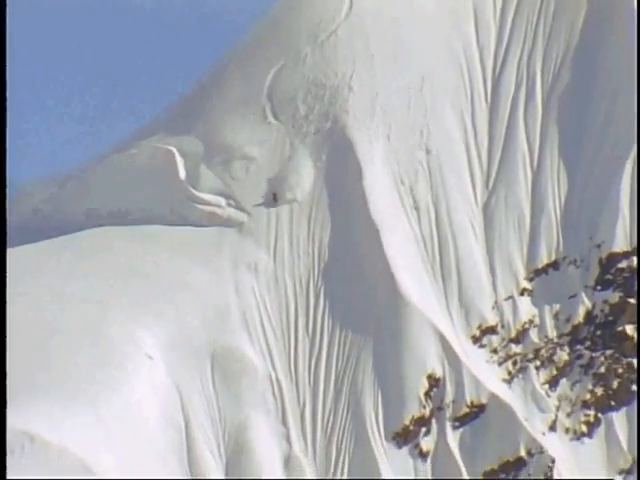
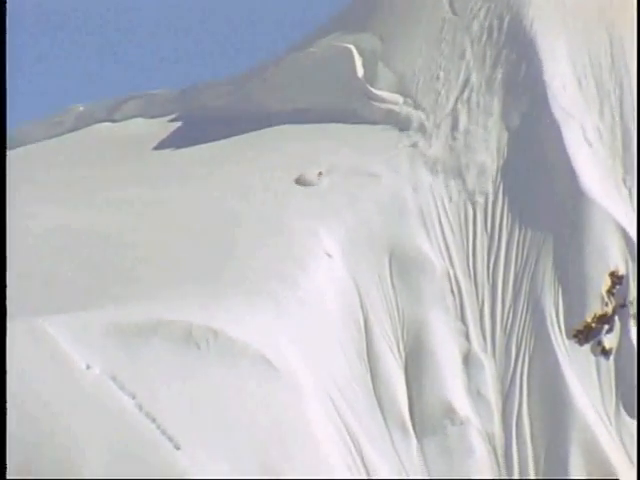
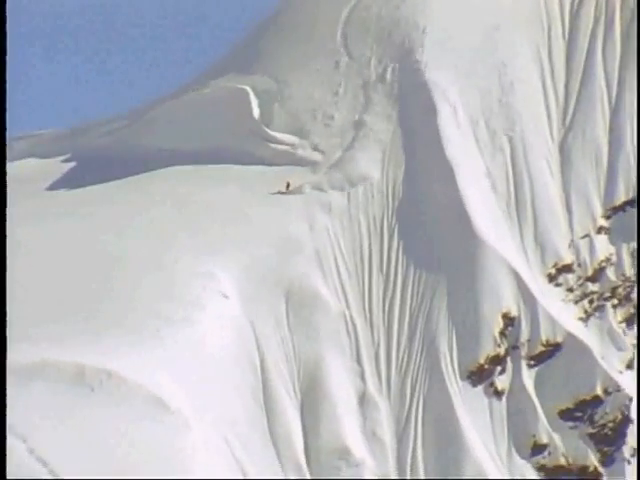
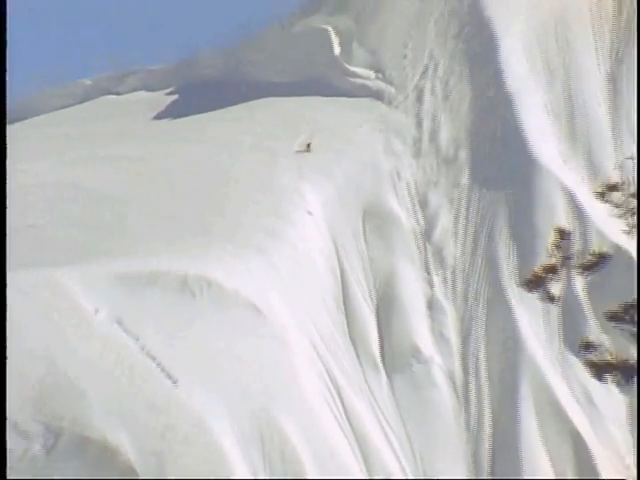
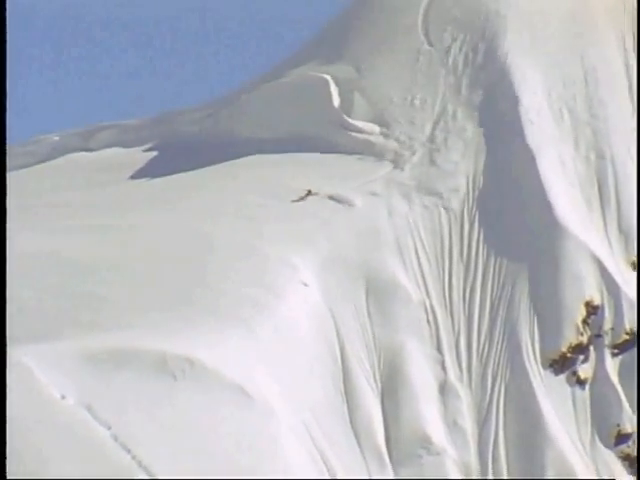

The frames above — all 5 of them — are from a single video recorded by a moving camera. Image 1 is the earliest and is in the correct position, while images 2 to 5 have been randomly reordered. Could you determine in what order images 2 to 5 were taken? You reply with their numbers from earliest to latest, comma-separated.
3, 5, 2, 4
